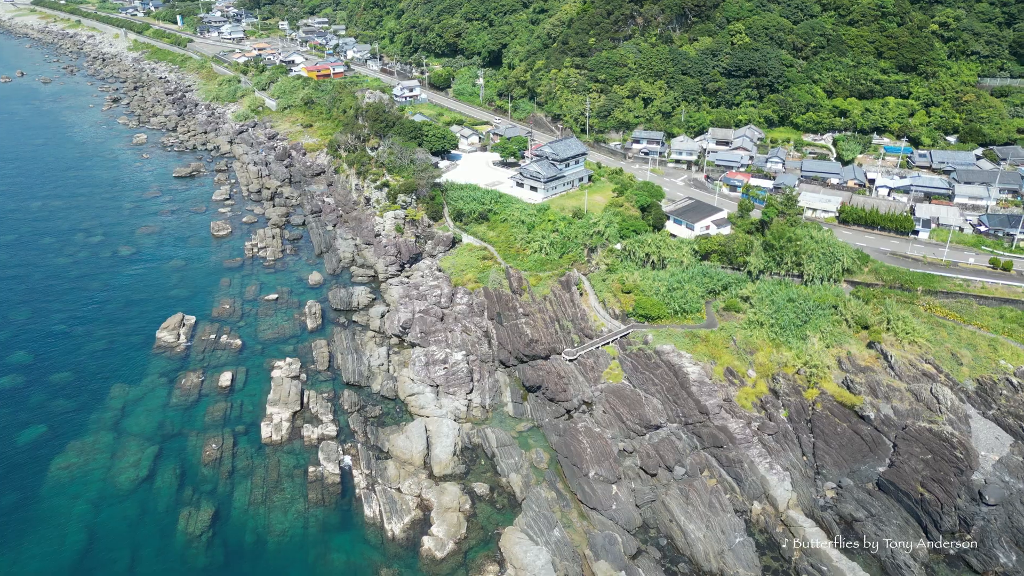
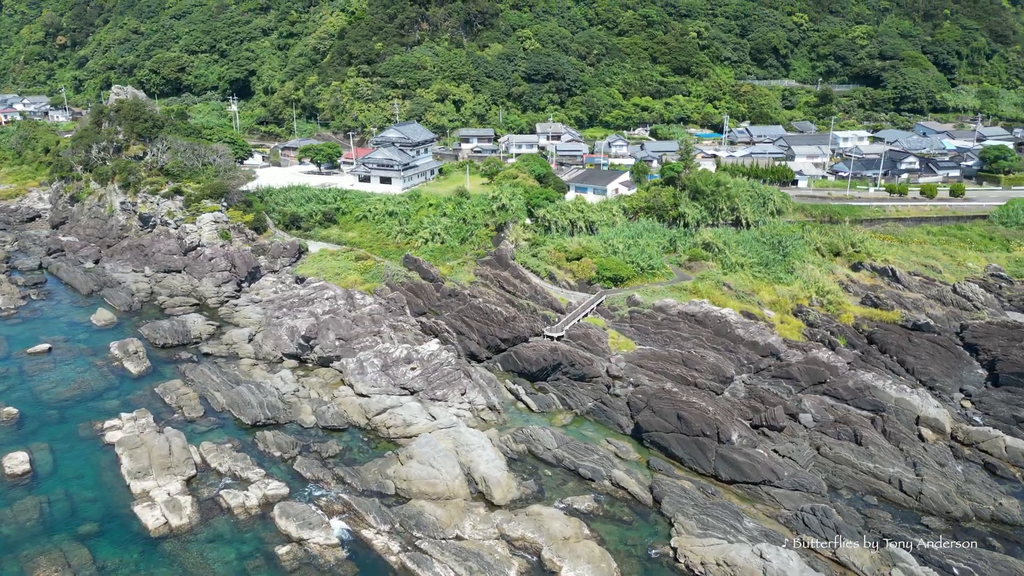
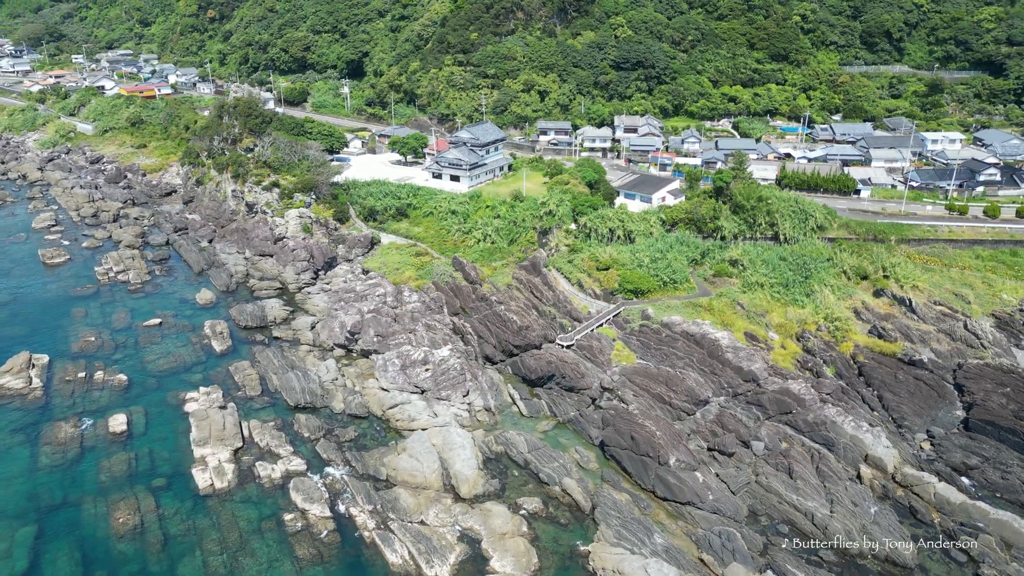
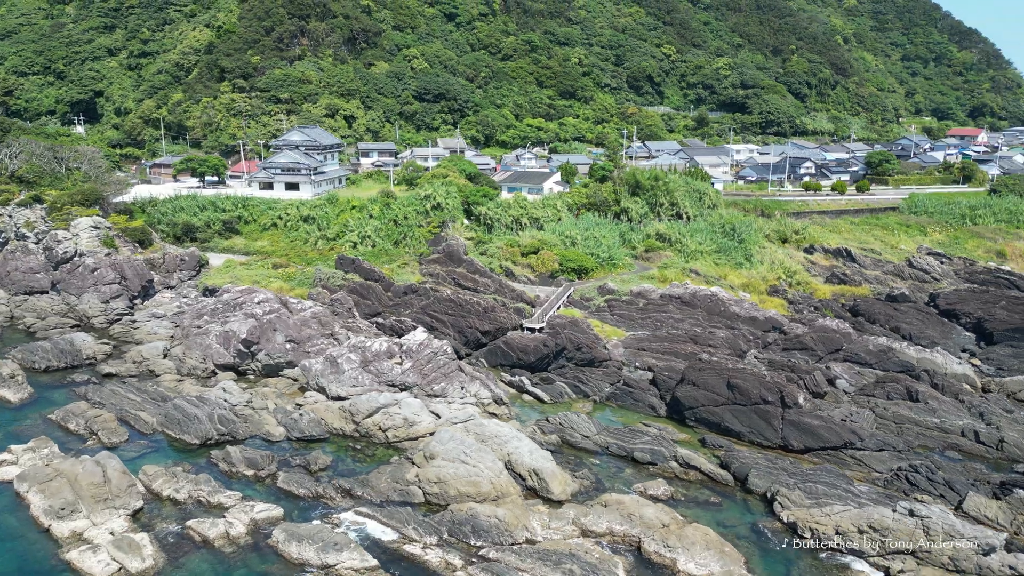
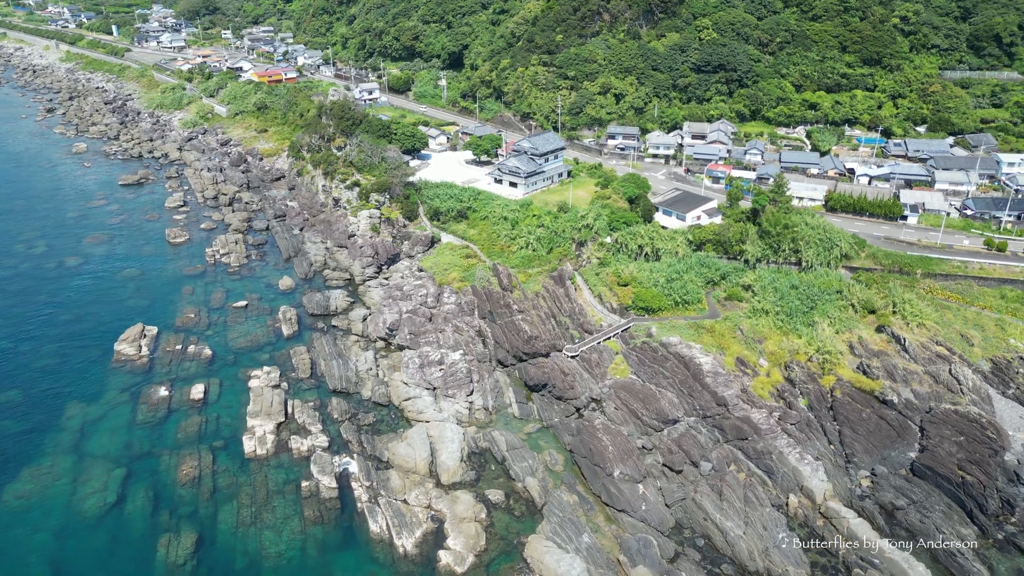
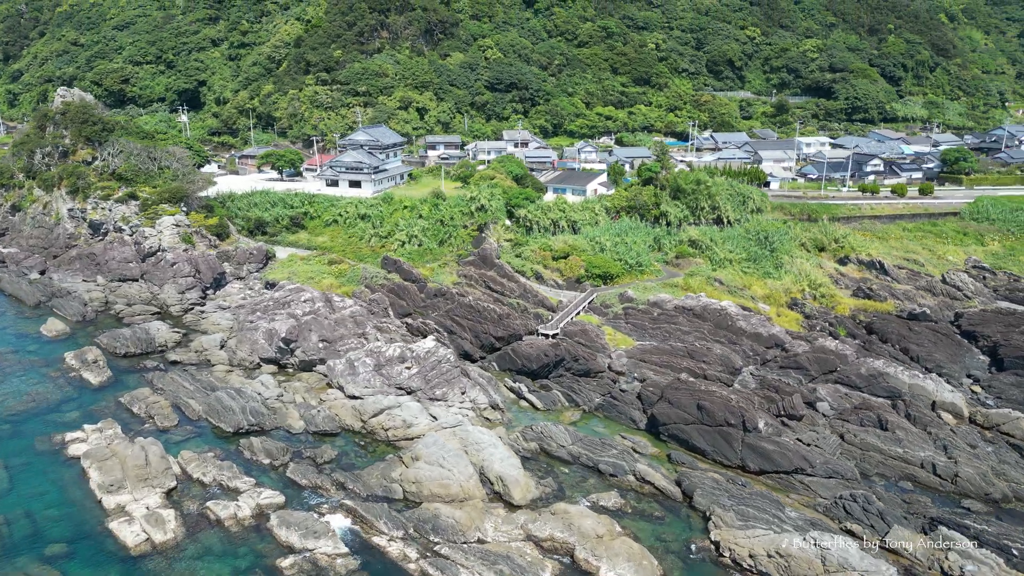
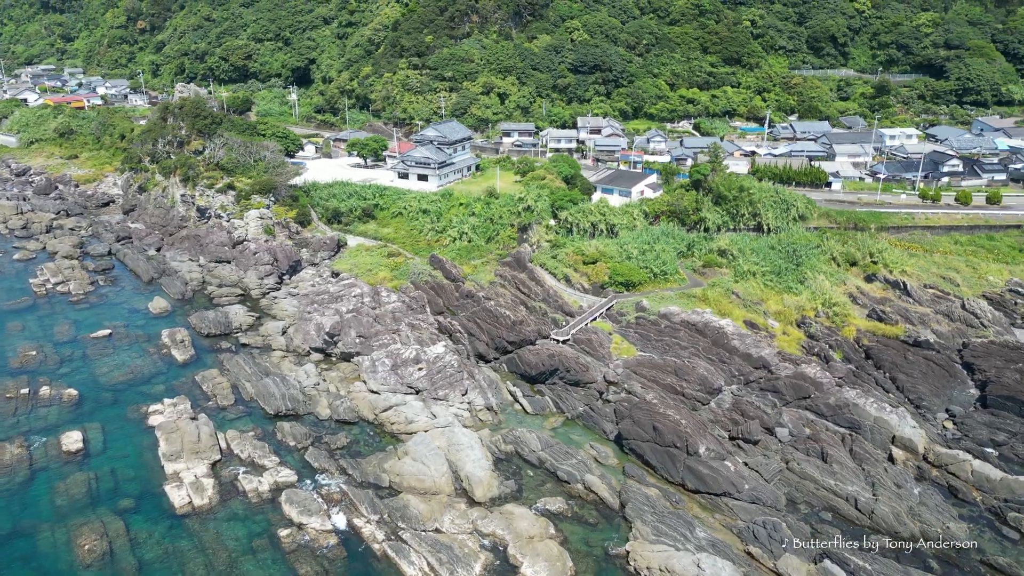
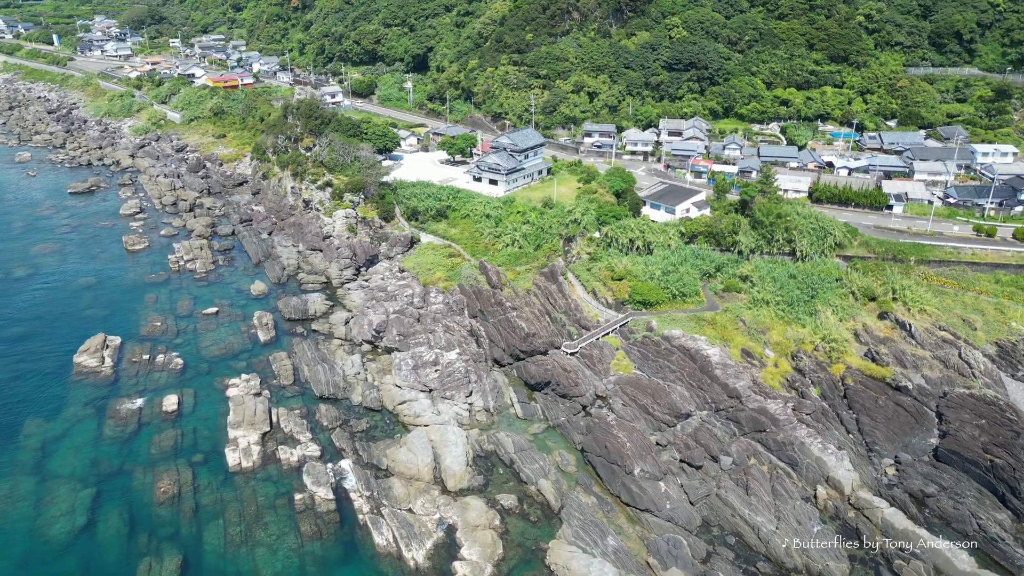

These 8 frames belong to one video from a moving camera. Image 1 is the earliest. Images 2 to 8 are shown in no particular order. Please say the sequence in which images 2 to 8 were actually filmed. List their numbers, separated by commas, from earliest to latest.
5, 8, 3, 7, 2, 6, 4
